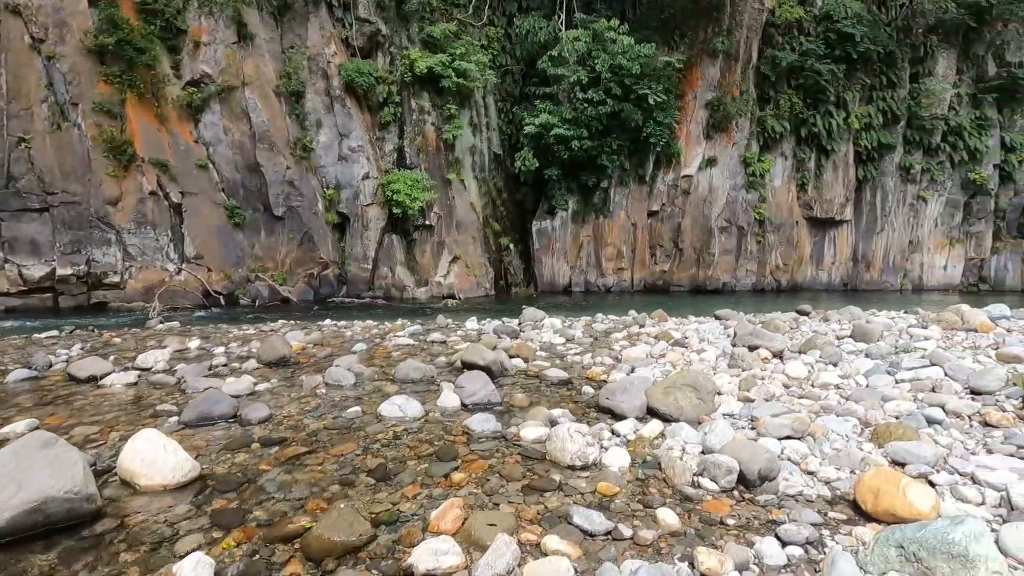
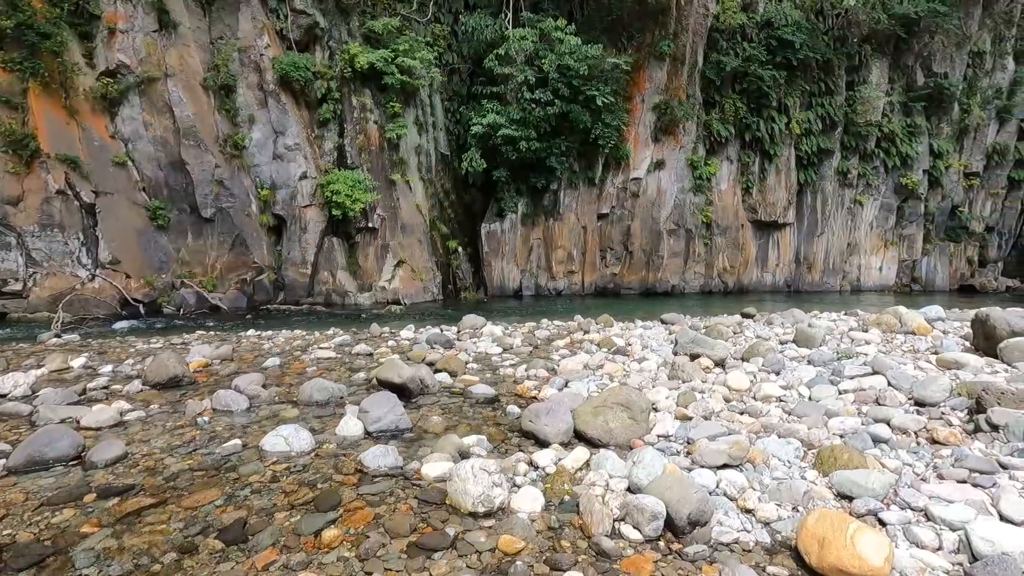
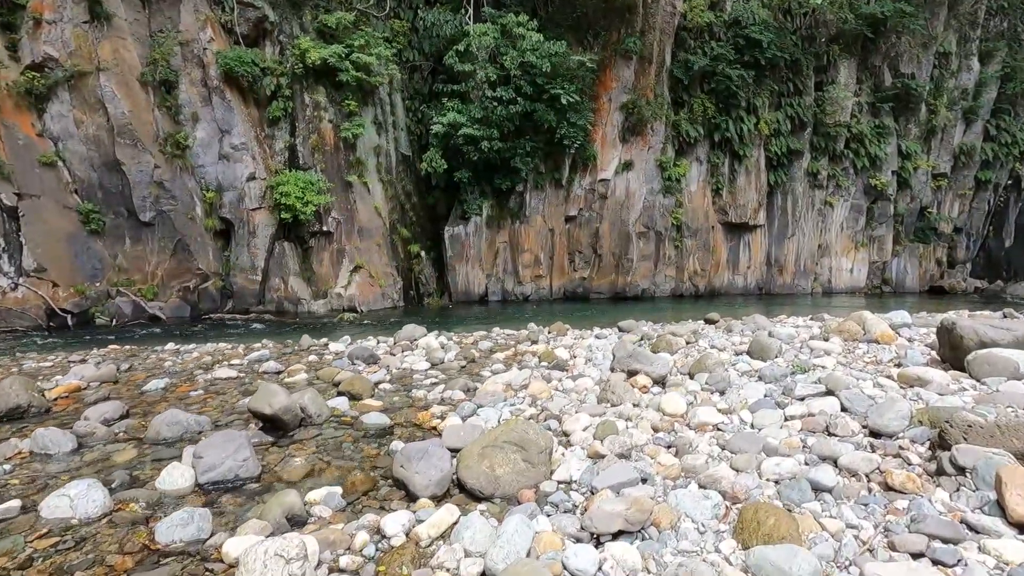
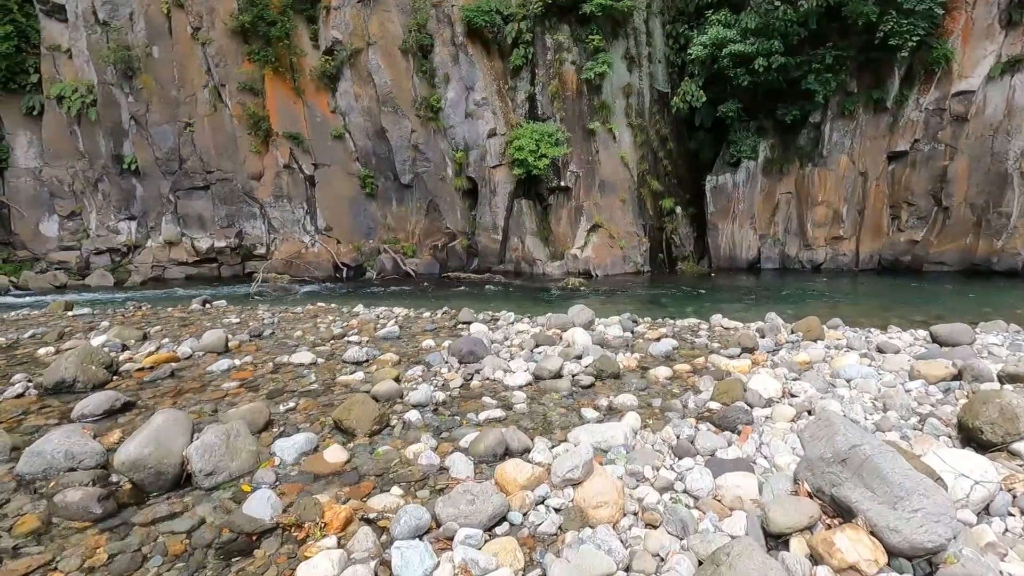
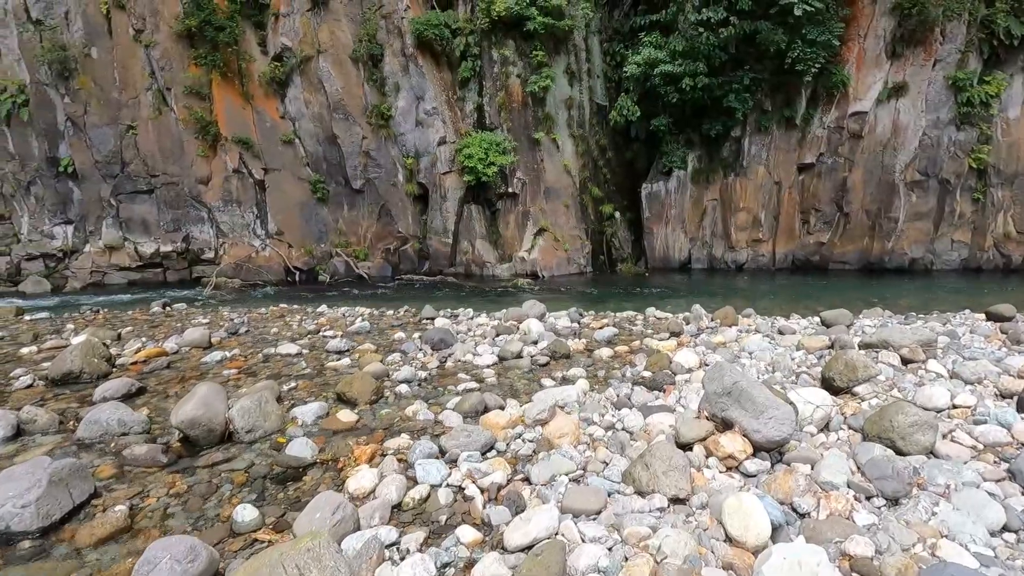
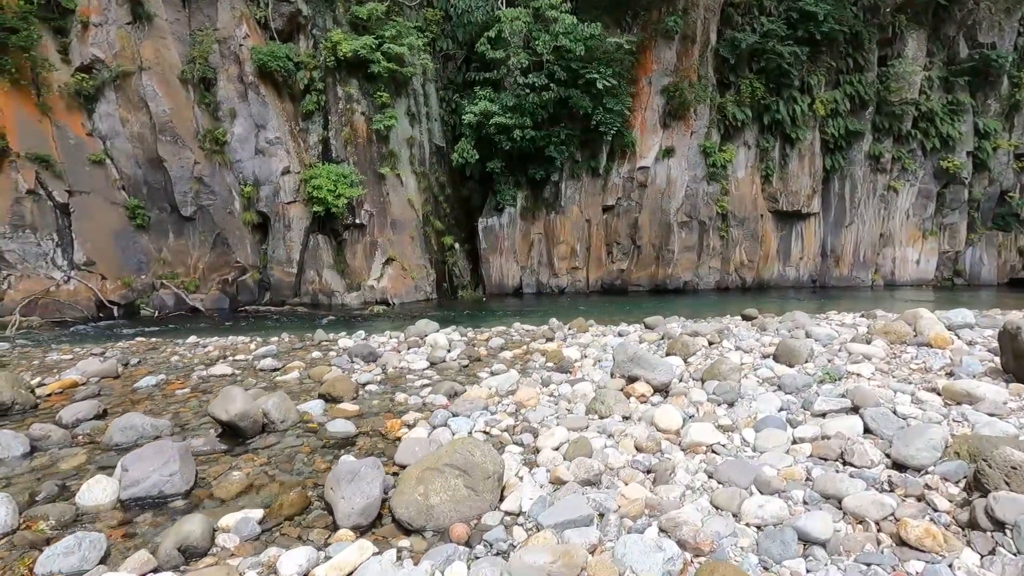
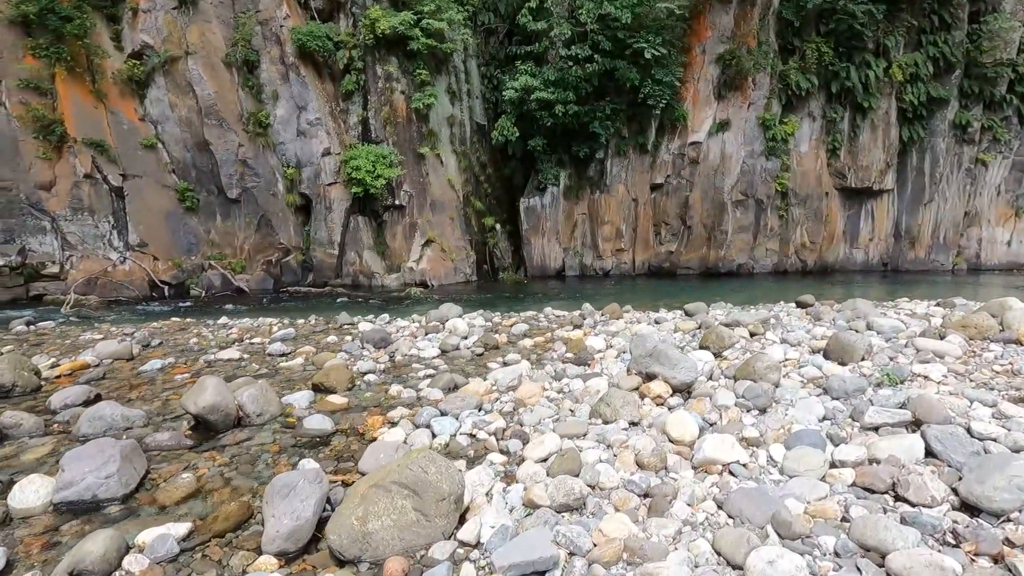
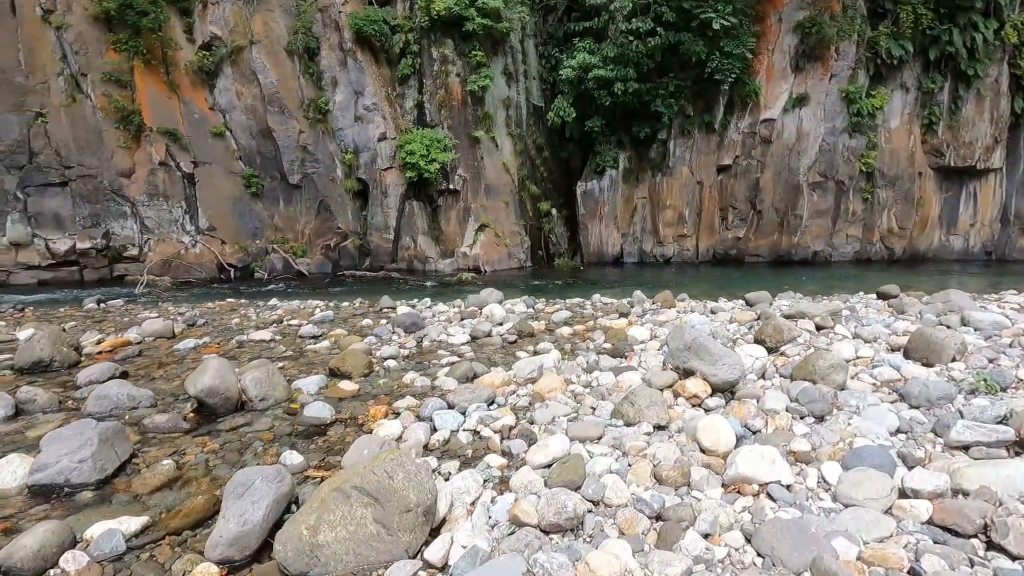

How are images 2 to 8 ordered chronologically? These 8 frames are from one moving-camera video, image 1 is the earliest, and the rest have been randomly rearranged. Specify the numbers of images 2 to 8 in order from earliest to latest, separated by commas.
2, 3, 6, 7, 8, 5, 4
